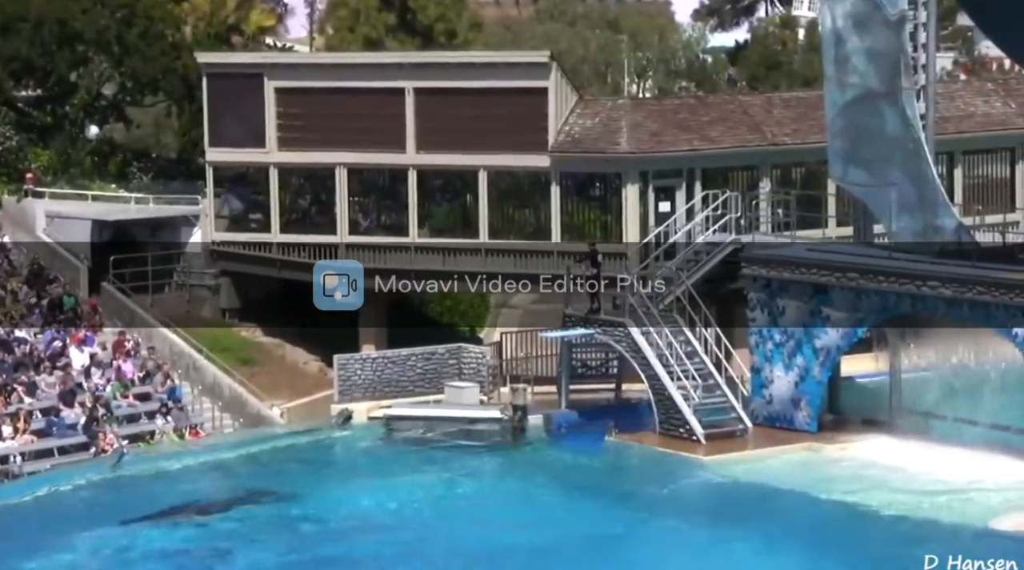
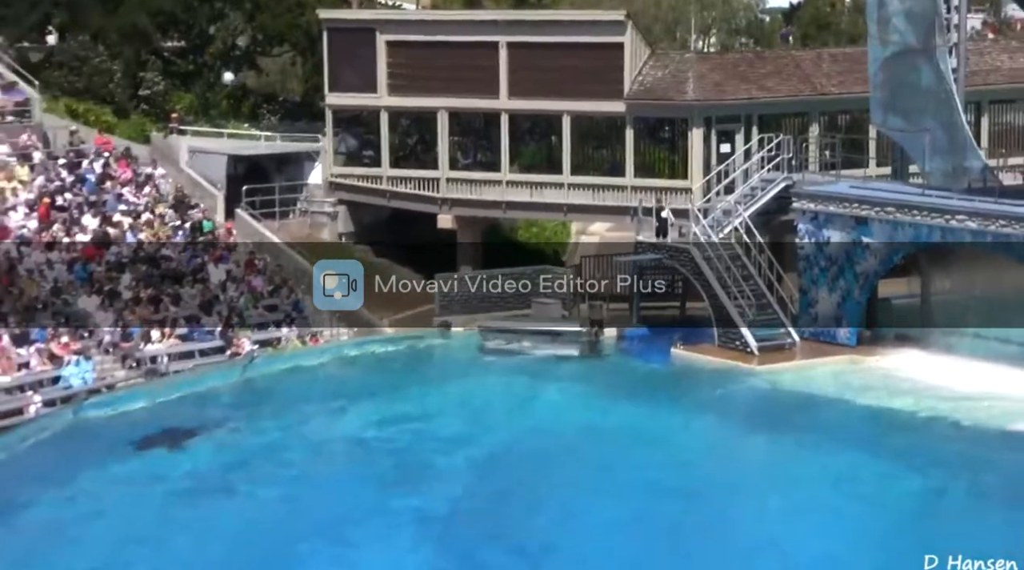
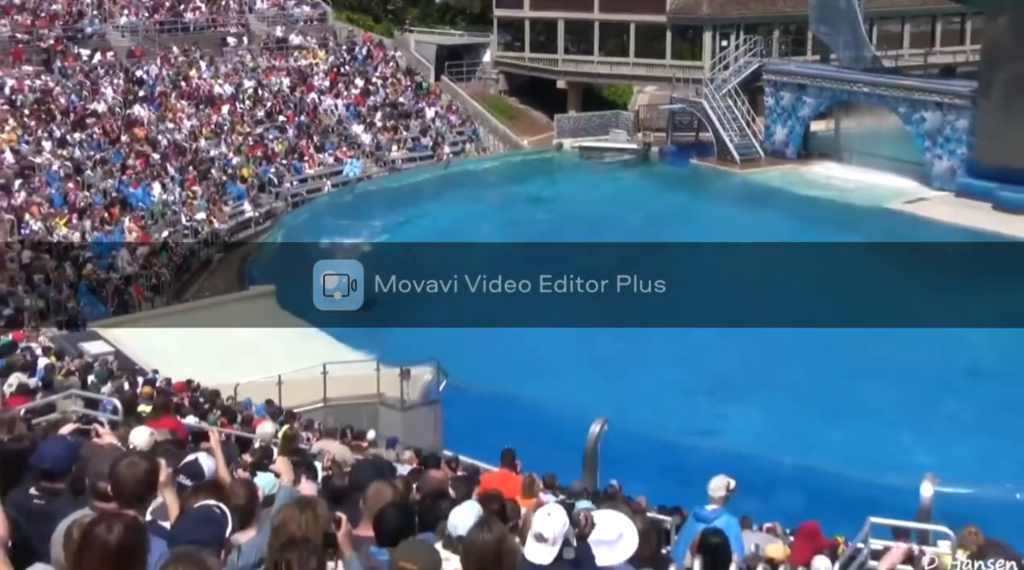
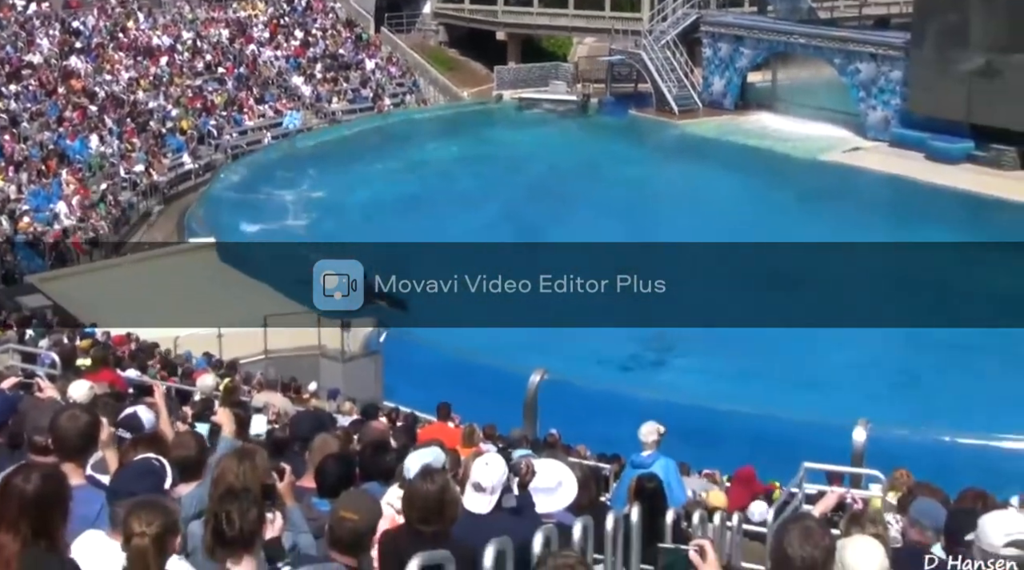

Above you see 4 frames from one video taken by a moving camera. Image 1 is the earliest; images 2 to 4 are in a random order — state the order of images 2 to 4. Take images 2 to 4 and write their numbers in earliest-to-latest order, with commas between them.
2, 3, 4
